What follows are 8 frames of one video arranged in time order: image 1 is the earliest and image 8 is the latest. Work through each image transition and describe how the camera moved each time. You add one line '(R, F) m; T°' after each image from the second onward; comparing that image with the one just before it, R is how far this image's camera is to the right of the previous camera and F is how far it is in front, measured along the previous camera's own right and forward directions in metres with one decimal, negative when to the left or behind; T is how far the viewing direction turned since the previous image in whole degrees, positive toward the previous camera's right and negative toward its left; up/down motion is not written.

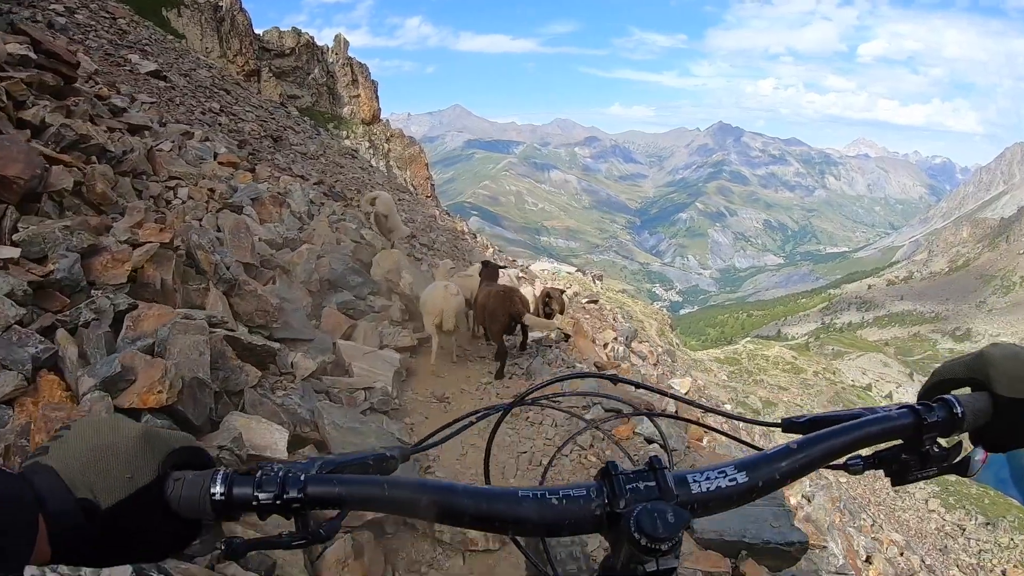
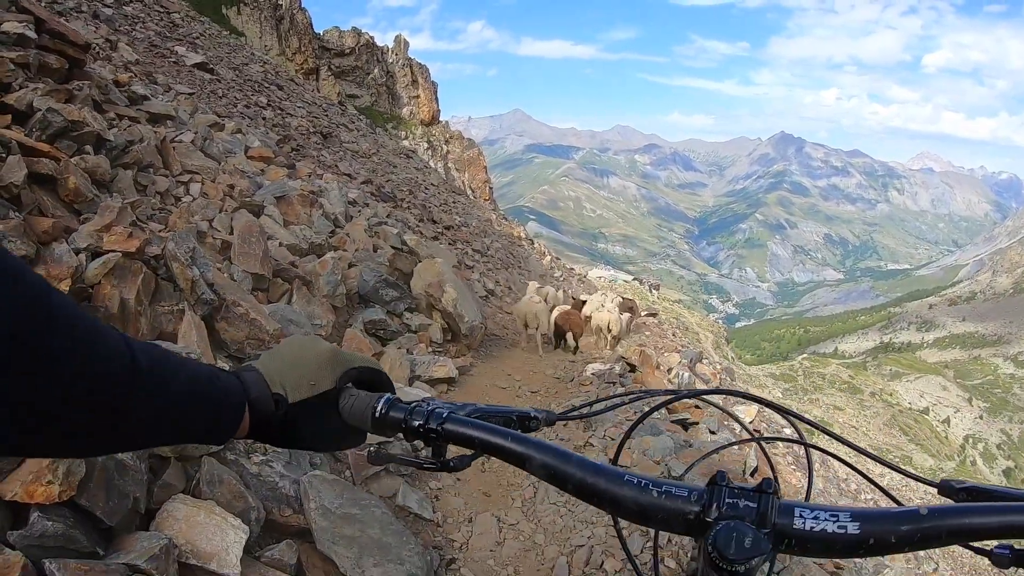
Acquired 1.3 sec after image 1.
(-0.1, +1.8) m; -5°
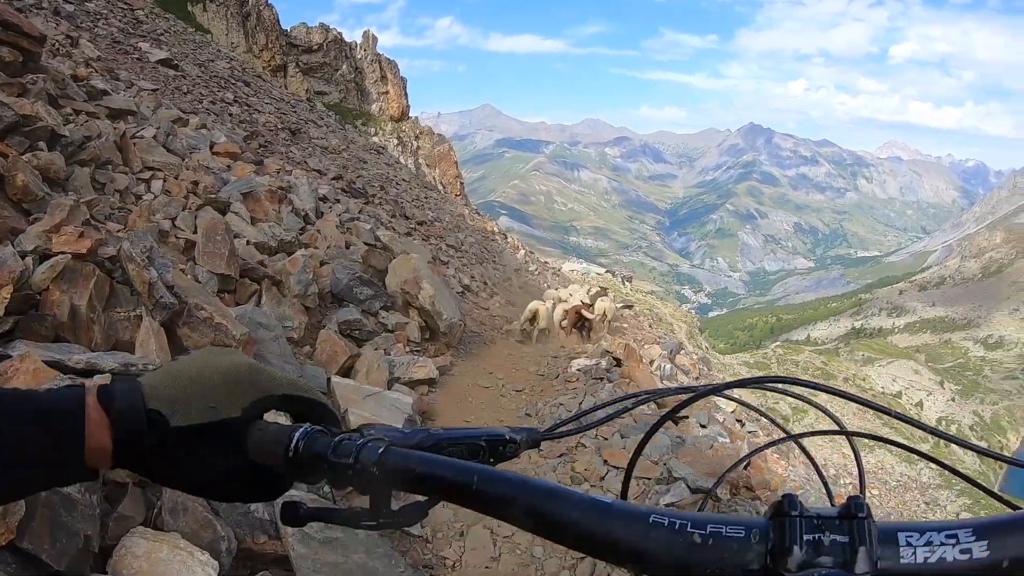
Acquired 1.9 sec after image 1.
(-0.1, +0.4) m; +2°
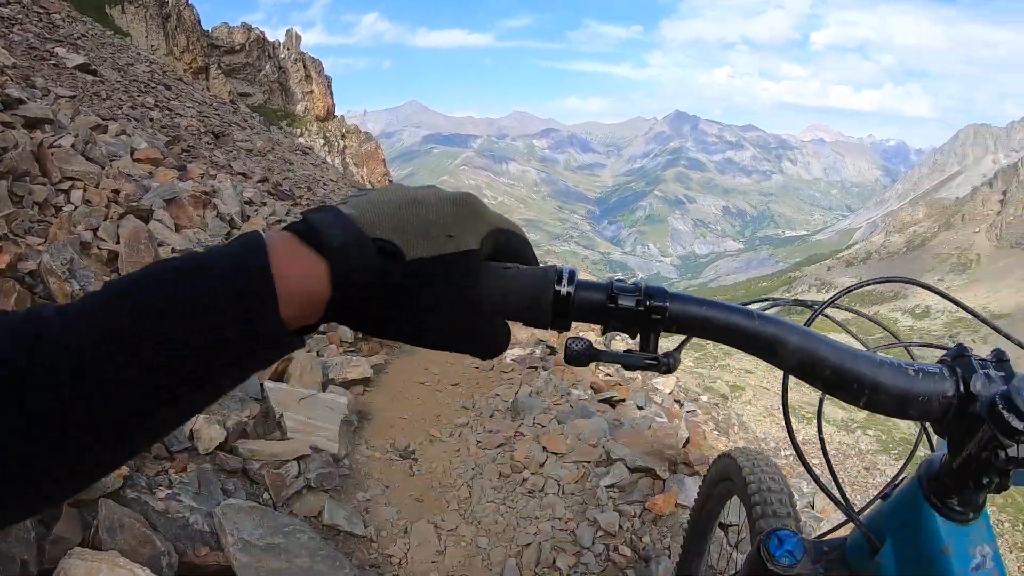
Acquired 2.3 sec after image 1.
(+0.2, -0.2) m; +5°
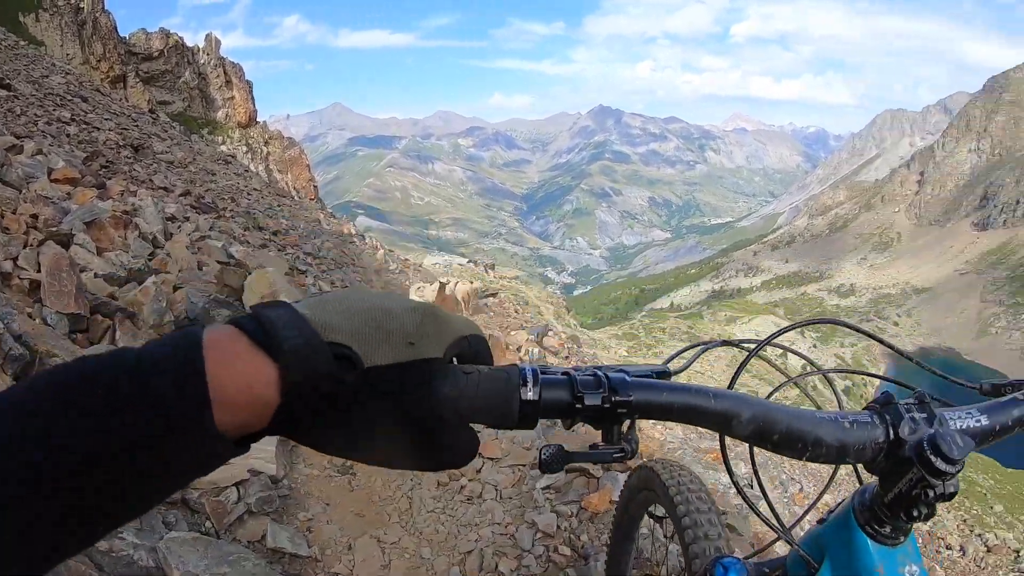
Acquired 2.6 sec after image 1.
(+0.2, -0.4) m; +5°
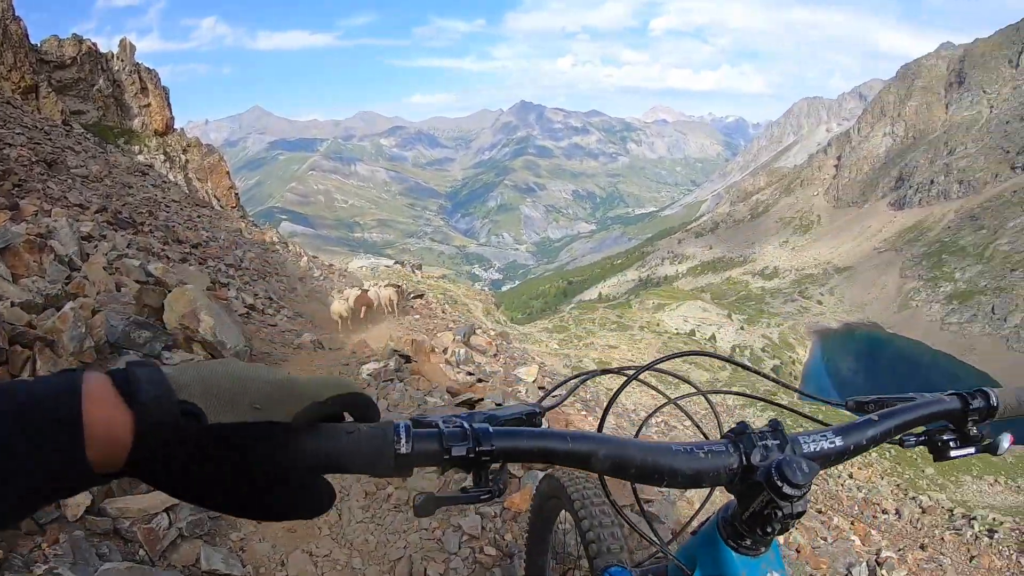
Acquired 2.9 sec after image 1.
(+0.3, -0.5) m; +5°
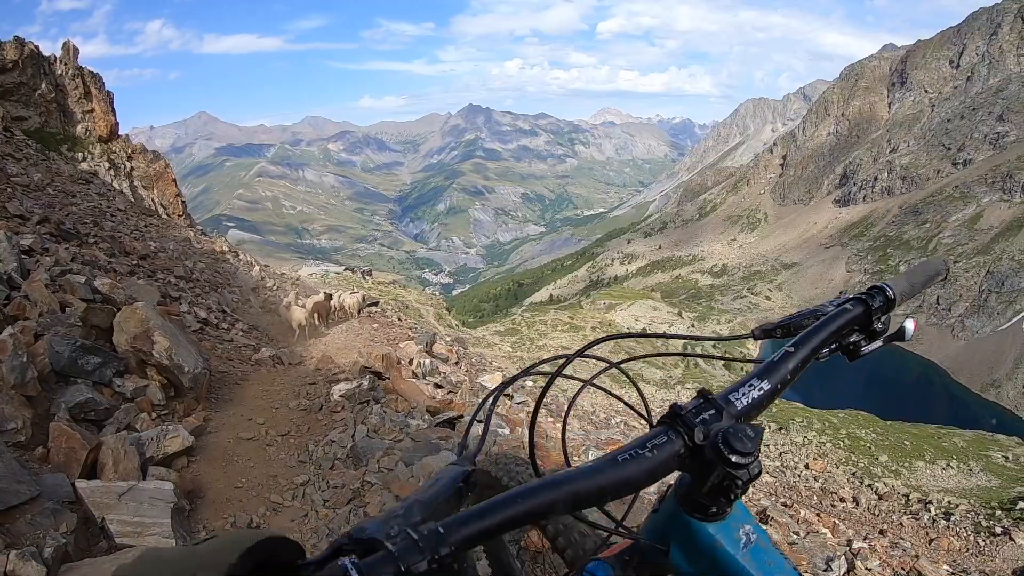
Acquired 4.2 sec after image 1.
(-0.9, +0.9) m; +3°
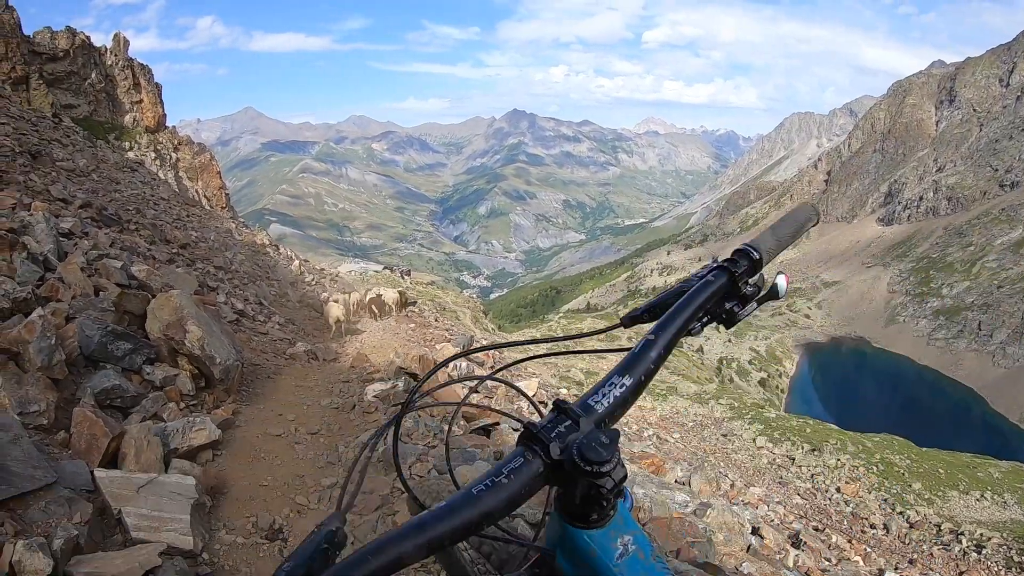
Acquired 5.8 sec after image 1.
(-0.2, +0.7) m; -3°
